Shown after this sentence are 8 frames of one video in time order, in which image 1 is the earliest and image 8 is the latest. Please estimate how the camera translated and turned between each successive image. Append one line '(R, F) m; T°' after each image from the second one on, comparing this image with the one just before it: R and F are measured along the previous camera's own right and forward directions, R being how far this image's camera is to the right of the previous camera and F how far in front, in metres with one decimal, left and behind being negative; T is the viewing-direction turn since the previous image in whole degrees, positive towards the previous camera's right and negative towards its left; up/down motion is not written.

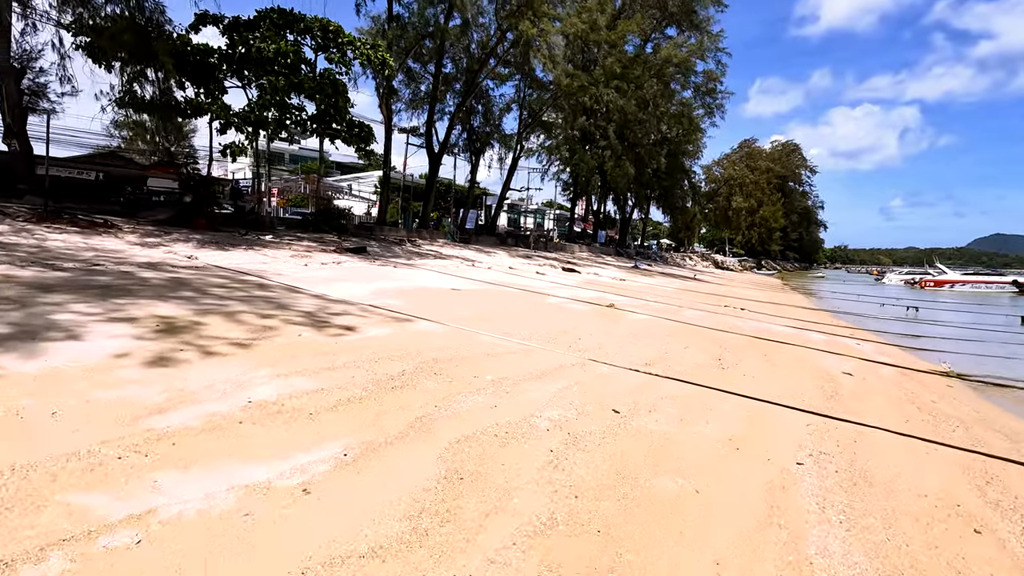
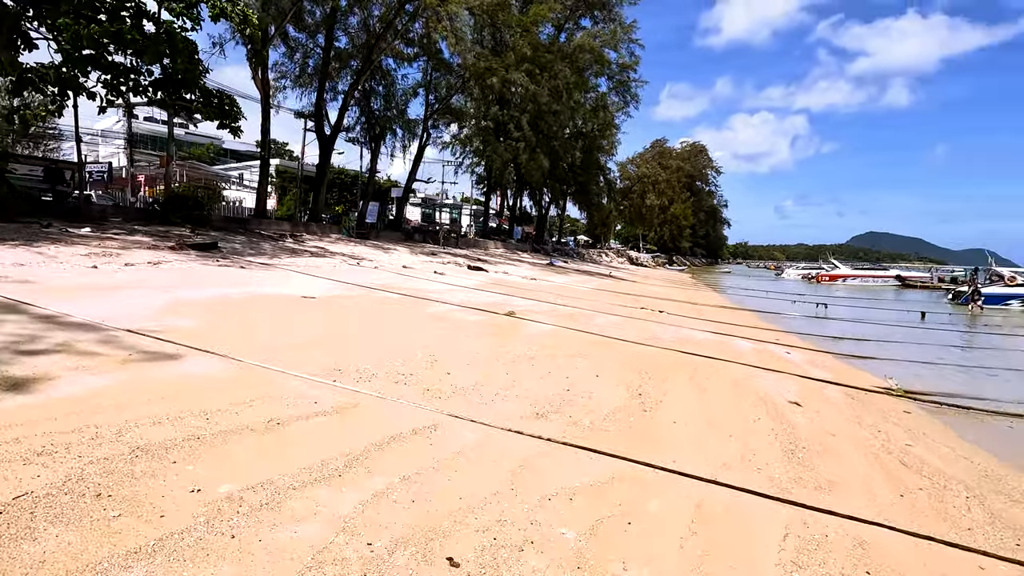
(+0.9, +2.4) m; +8°
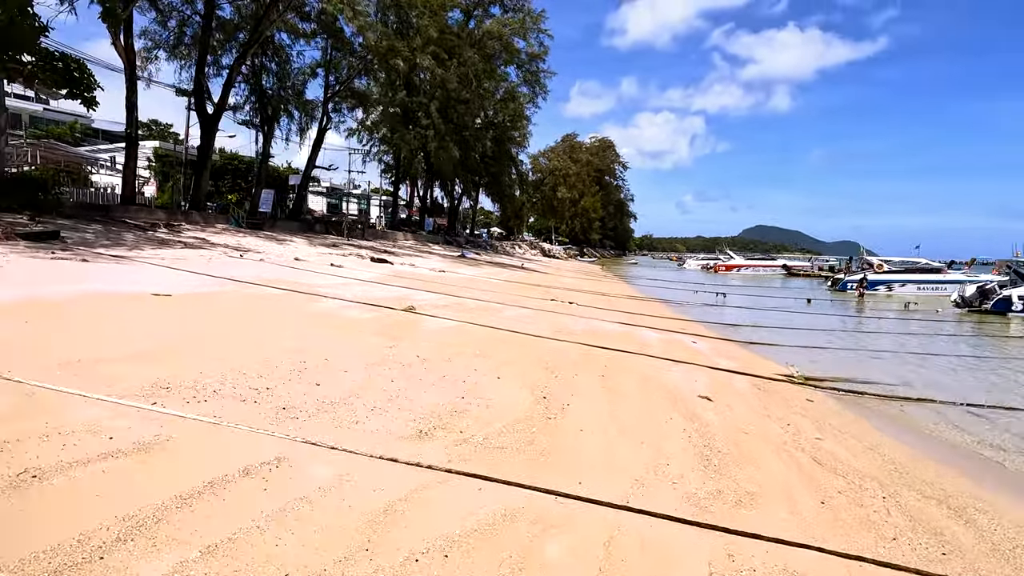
(+0.3, +0.8) m; +9°
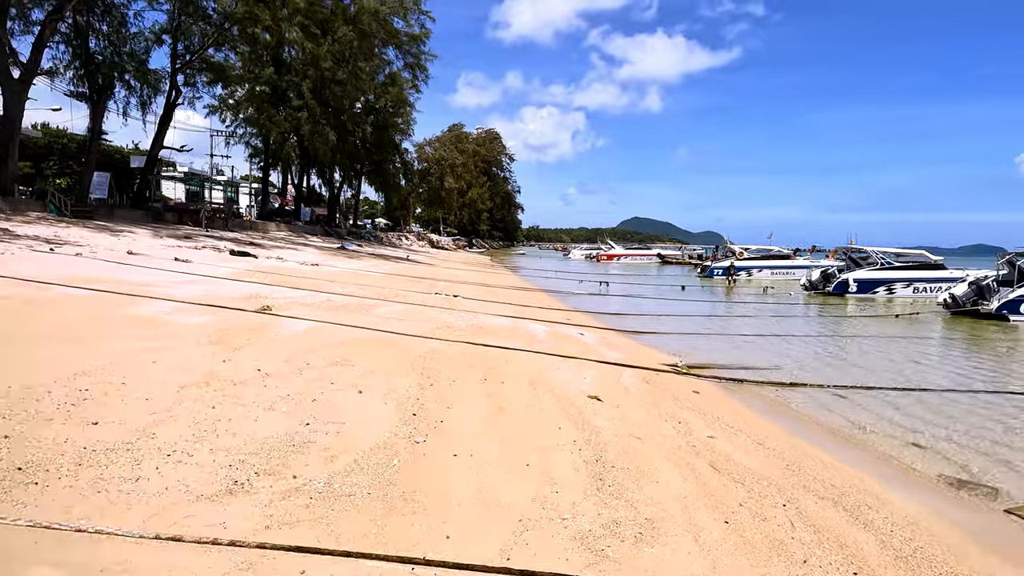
(+0.2, +0.8) m; +12°
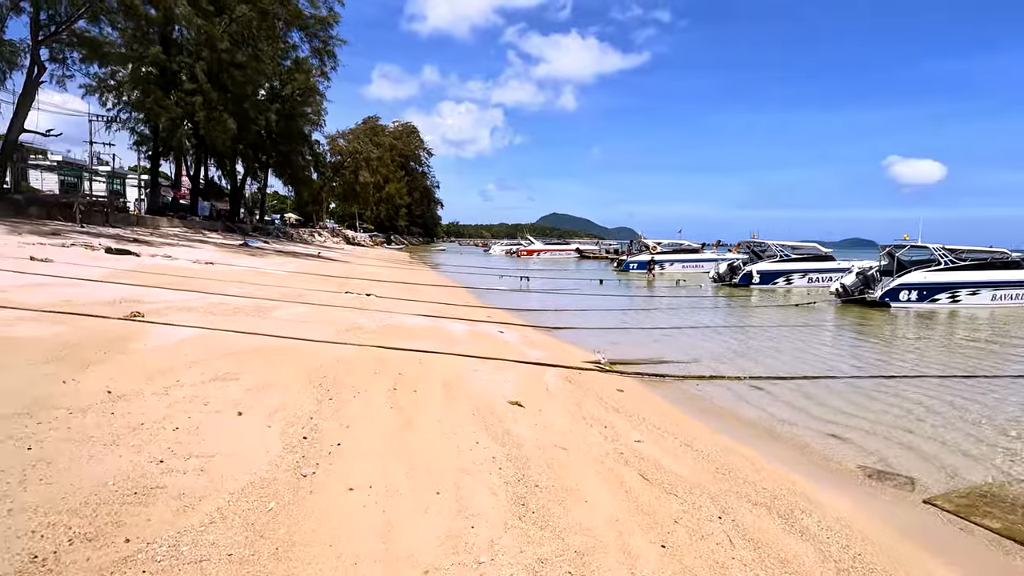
(+0.1, +0.5) m; +8°
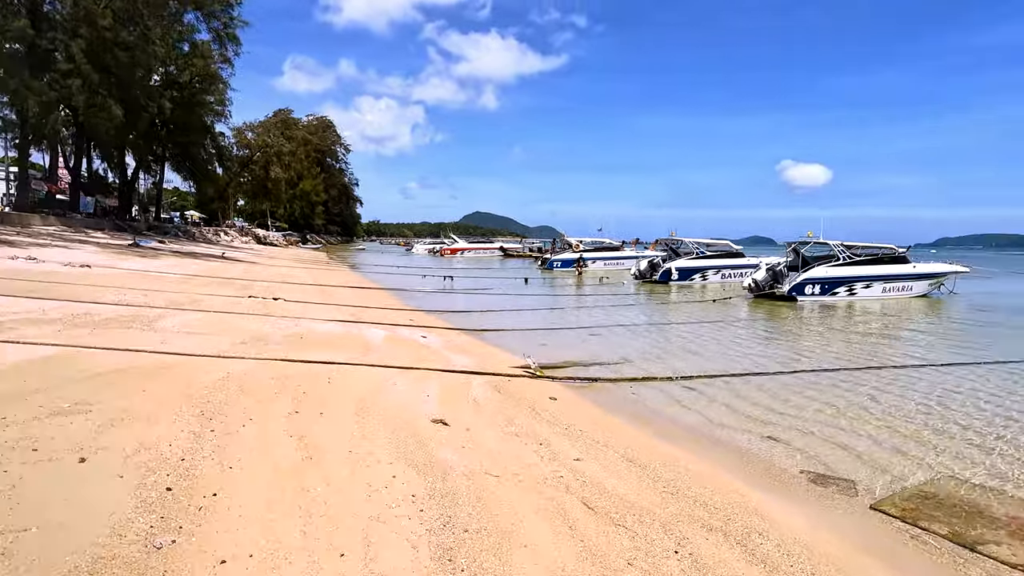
(0.0, +0.6) m; +8°
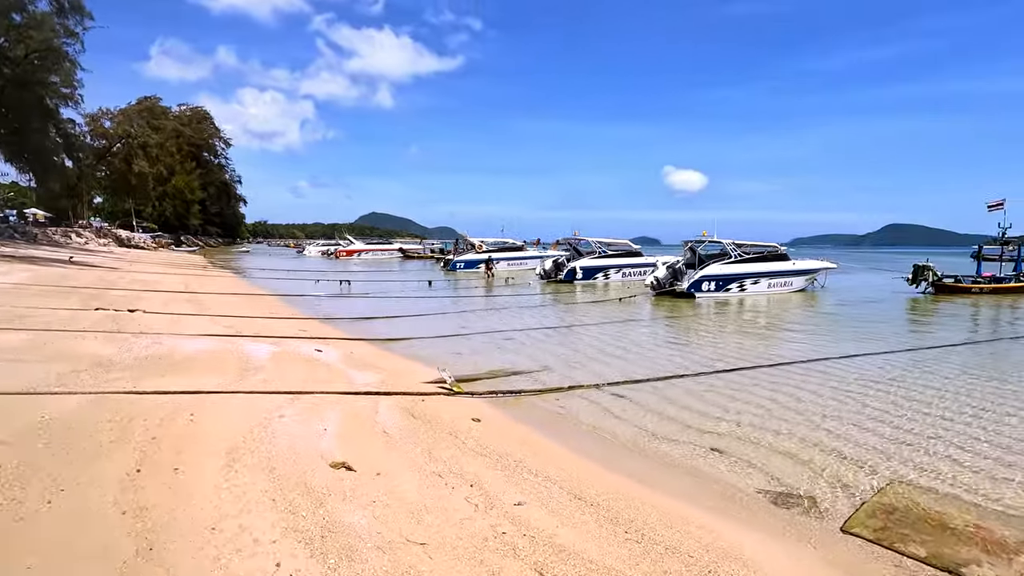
(-0.1, +0.8) m; +11°
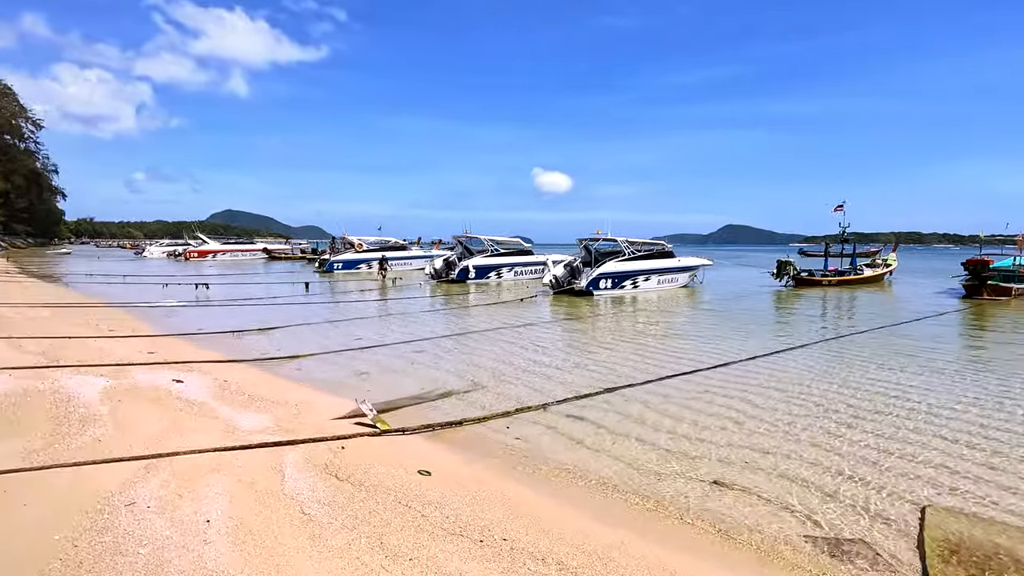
(-0.6, +1.3) m; +13°
